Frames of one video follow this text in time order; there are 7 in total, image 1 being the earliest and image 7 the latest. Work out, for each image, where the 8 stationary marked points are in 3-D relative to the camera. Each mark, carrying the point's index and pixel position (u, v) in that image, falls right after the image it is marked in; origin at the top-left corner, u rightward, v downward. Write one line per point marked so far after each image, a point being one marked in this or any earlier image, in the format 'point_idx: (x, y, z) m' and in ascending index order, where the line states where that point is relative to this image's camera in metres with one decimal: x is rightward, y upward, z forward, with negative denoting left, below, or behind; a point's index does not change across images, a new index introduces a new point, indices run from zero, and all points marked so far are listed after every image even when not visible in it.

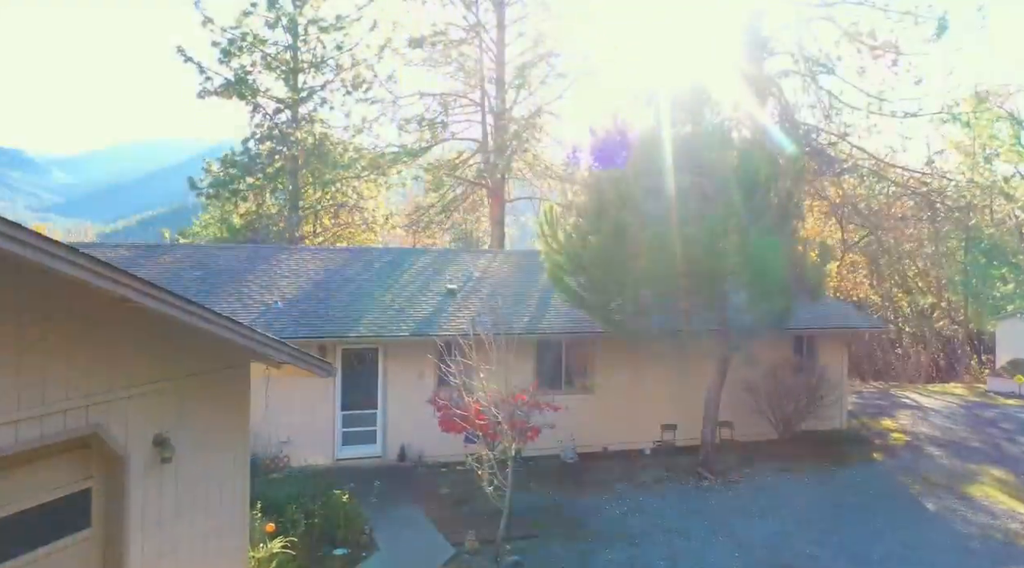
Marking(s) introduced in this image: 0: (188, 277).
0: (-4.9, +0.1, +14.9) m
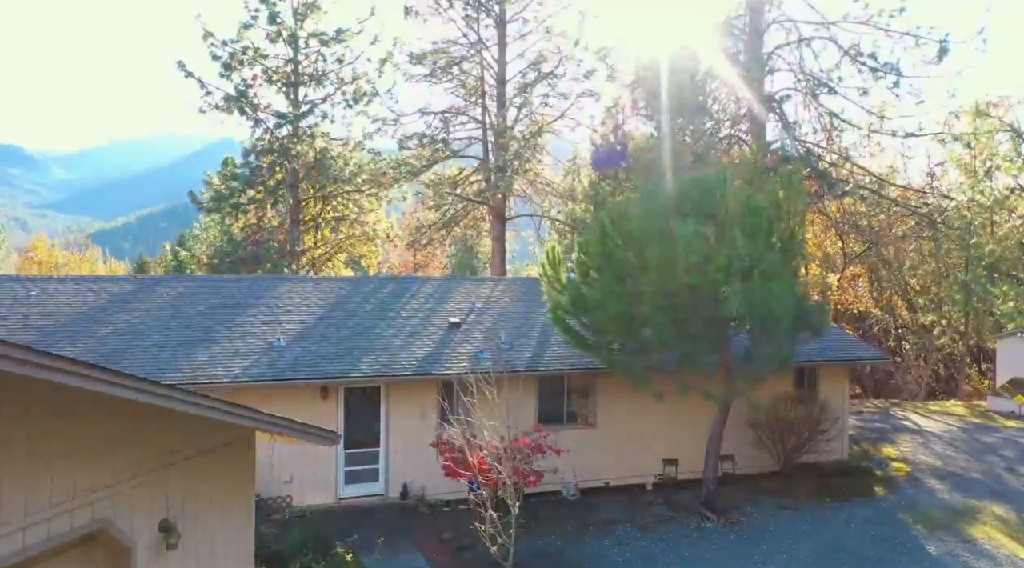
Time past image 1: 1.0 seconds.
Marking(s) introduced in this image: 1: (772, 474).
0: (-4.9, -0.4, +14.9) m
1: (+4.3, -3.2, +16.2) m
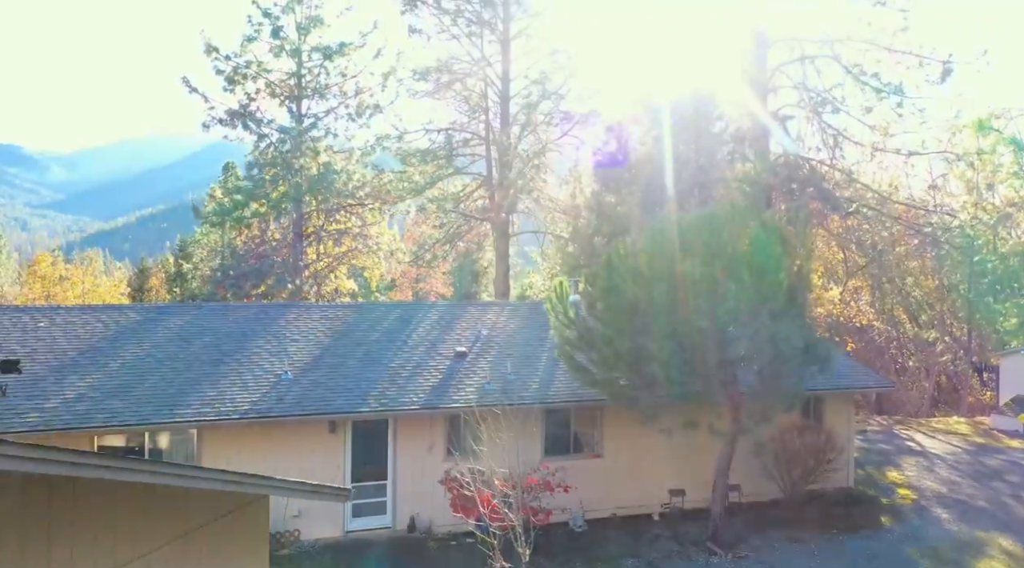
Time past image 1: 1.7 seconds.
0: (-4.8, -0.9, +14.9) m
1: (+4.4, -3.6, +16.2) m
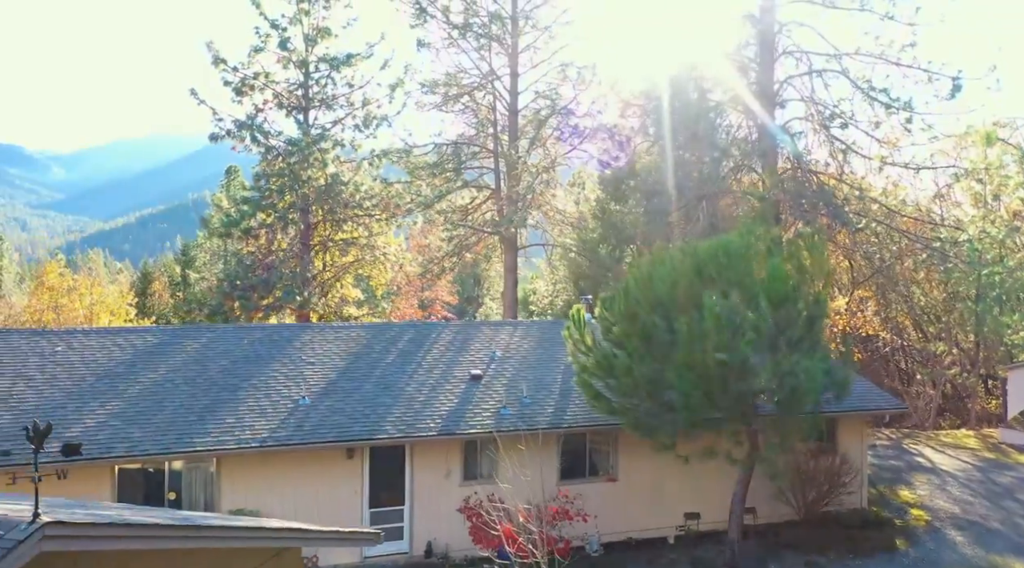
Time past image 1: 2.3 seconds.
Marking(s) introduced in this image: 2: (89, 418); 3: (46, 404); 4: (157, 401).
0: (-4.6, -1.3, +15.0) m
1: (+4.7, -4.0, +16.2) m
2: (-5.5, -1.8, +12.7) m
3: (-6.2, -1.6, +13.0) m
4: (-4.9, -1.6, +13.4) m
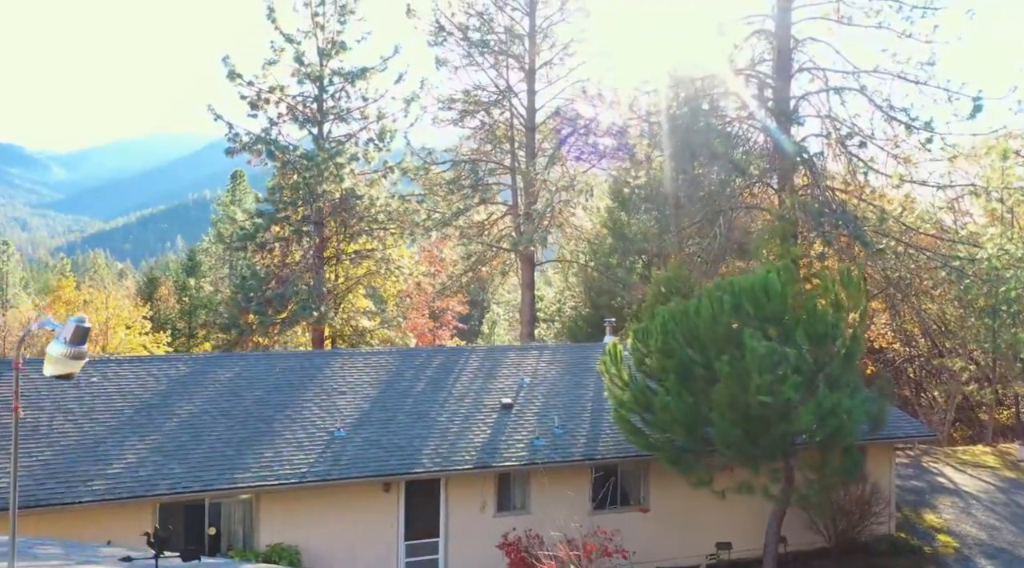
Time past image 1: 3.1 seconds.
0: (-4.1, -1.7, +15.0) m
1: (+5.2, -4.5, +16.2) m
2: (-5.0, -2.2, +12.8) m
3: (-5.7, -2.1, +13.0) m
4: (-4.4, -2.1, +13.5) m
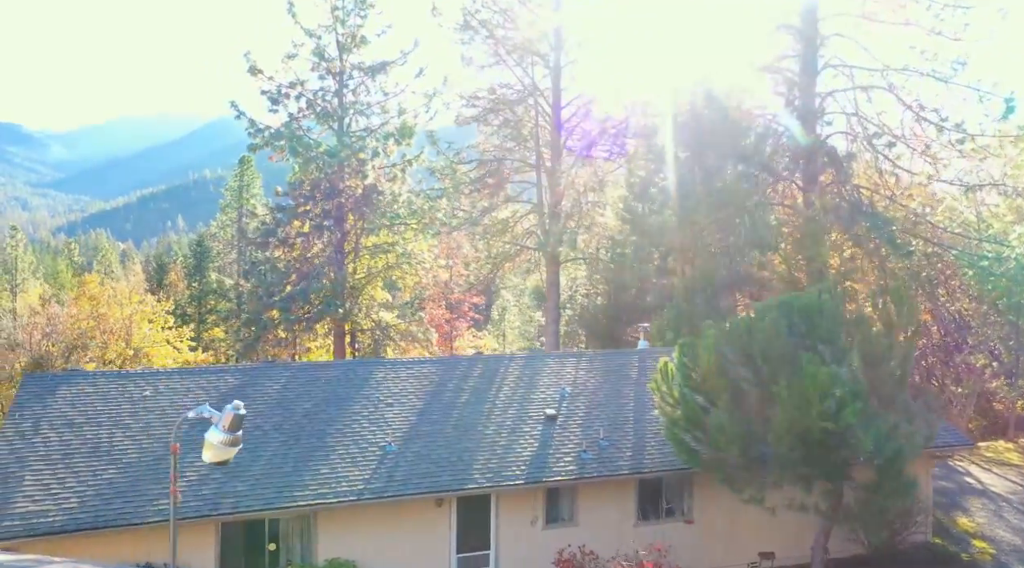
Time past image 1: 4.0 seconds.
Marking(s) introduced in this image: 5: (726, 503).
0: (-3.3, -2.0, +15.2) m
1: (+5.9, -4.7, +16.4) m
2: (-4.3, -2.5, +13.0) m
3: (-5.0, -2.3, +13.3) m
4: (-3.7, -2.3, +13.7) m
5: (+3.4, -3.5, +15.6) m
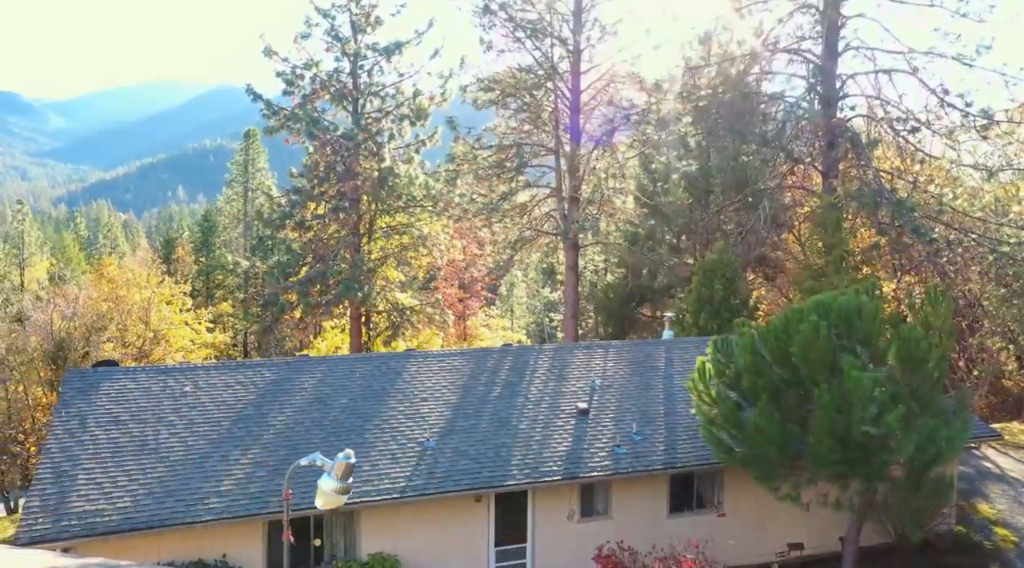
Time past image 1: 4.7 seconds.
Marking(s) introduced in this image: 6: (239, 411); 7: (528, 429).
0: (-2.8, -1.9, +15.5) m
1: (+6.5, -4.6, +16.7) m
2: (-3.8, -2.5, +13.3) m
3: (-4.4, -2.4, +13.5) m
4: (-3.1, -2.3, +14.0) m
5: (+4.0, -3.5, +15.8) m
6: (-4.1, -1.9, +14.8) m
7: (+0.3, -2.3, +15.5) m
